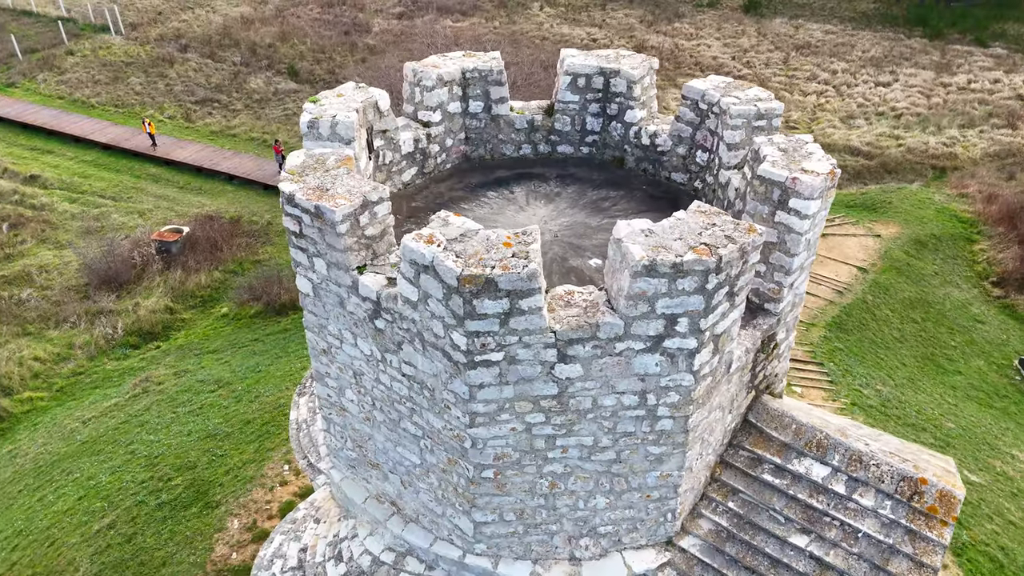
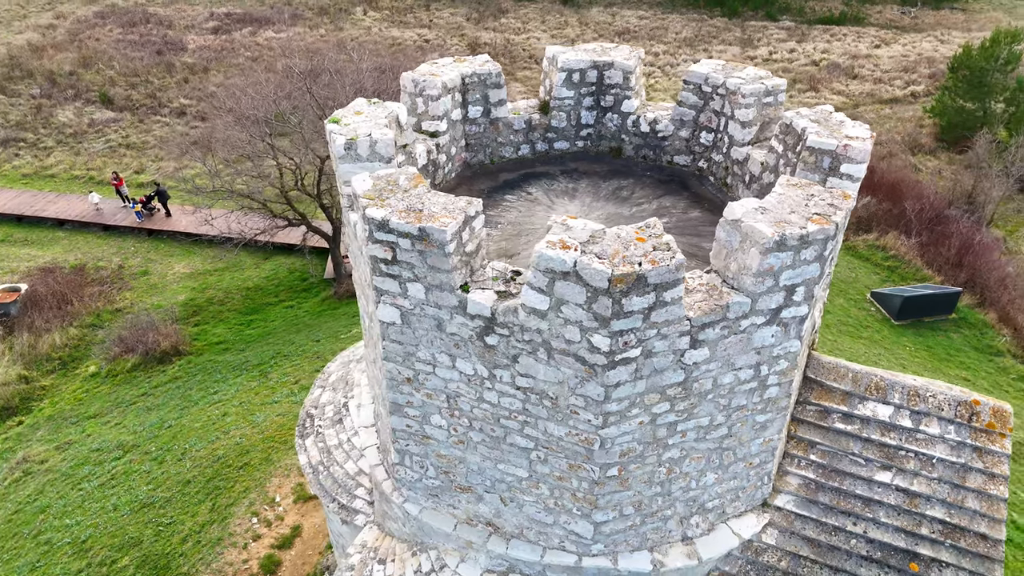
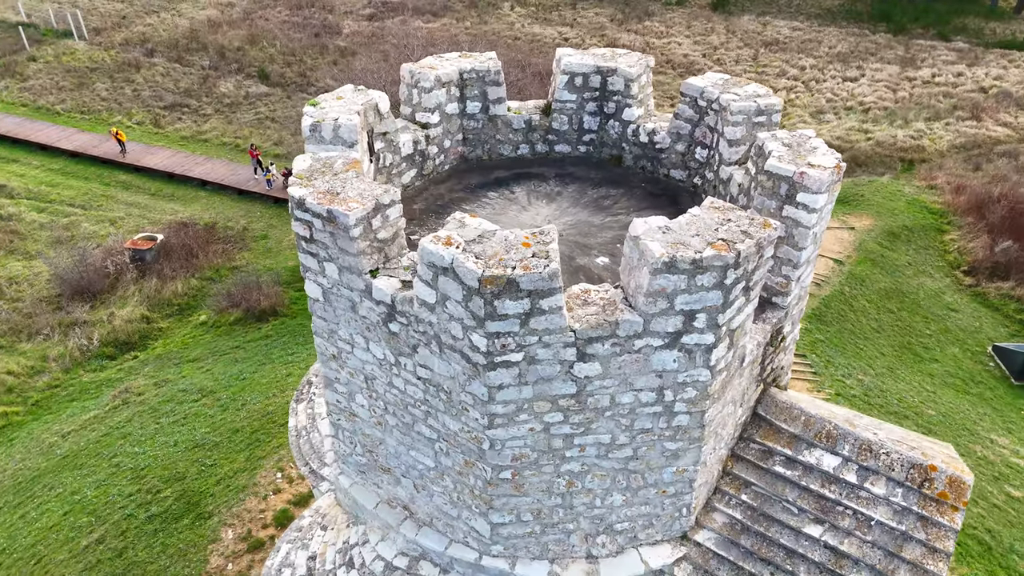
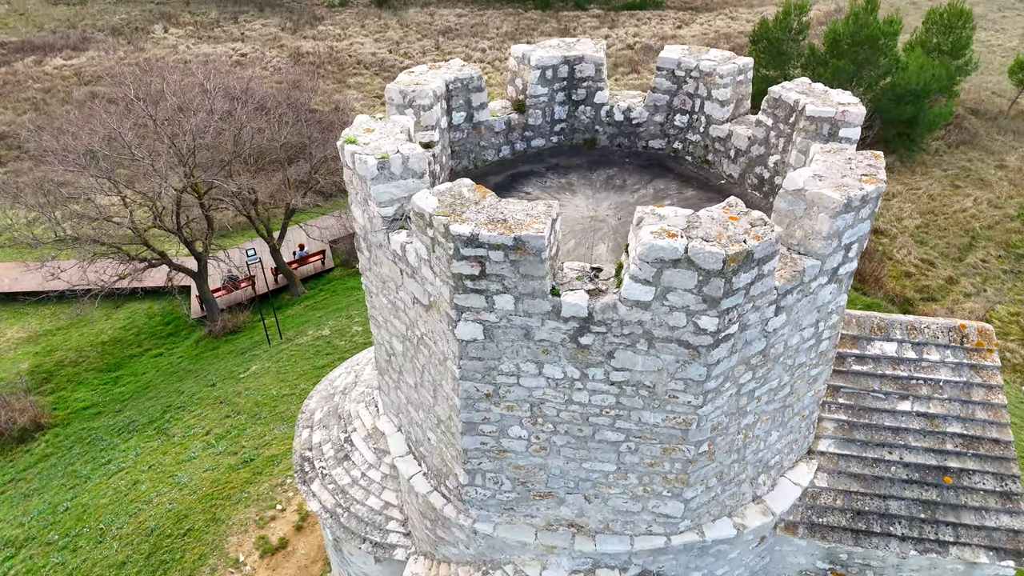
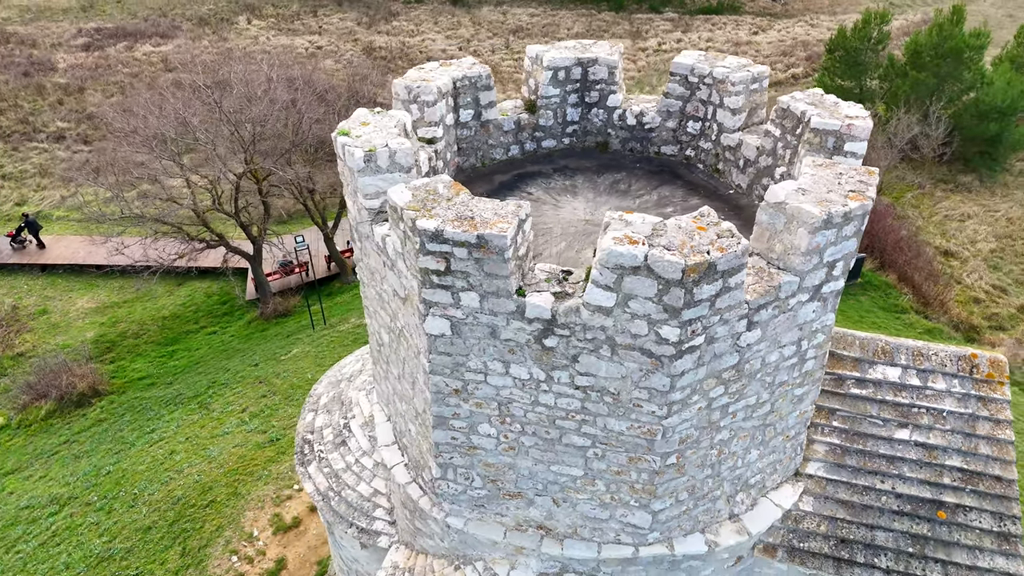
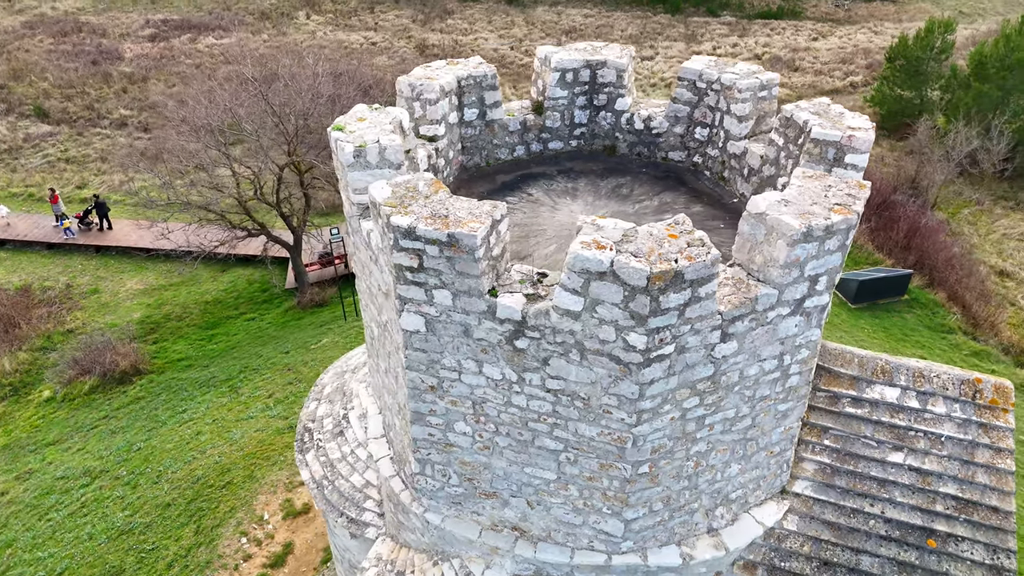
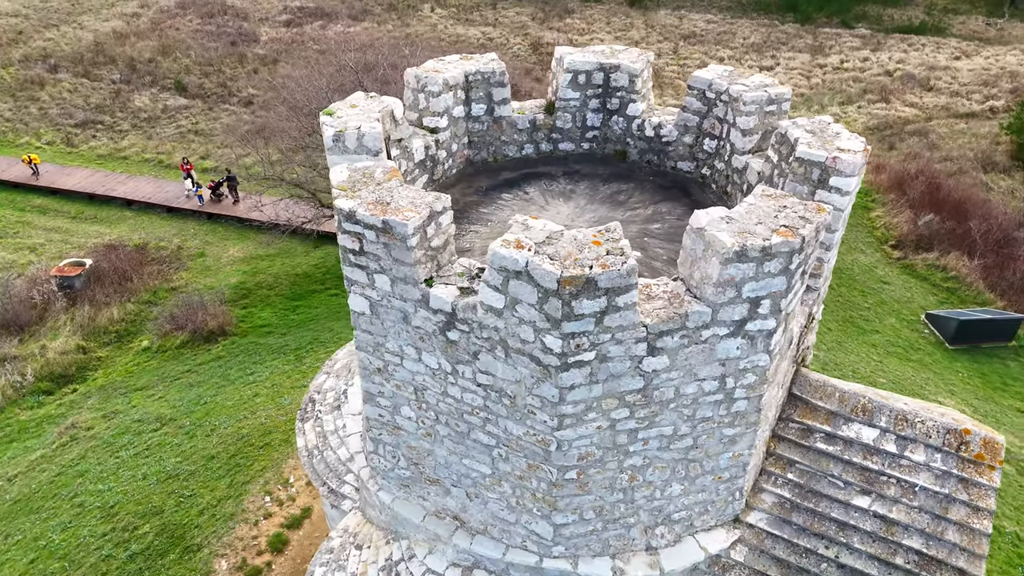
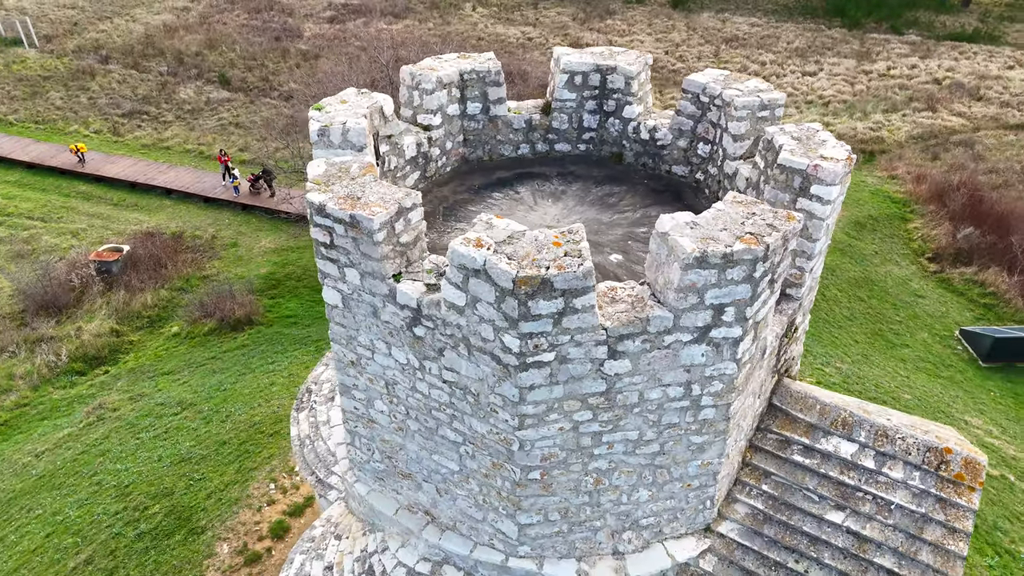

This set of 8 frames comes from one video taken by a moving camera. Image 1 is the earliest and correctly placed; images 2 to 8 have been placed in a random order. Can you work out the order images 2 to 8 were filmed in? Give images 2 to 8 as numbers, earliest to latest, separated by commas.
3, 8, 7, 2, 6, 5, 4
